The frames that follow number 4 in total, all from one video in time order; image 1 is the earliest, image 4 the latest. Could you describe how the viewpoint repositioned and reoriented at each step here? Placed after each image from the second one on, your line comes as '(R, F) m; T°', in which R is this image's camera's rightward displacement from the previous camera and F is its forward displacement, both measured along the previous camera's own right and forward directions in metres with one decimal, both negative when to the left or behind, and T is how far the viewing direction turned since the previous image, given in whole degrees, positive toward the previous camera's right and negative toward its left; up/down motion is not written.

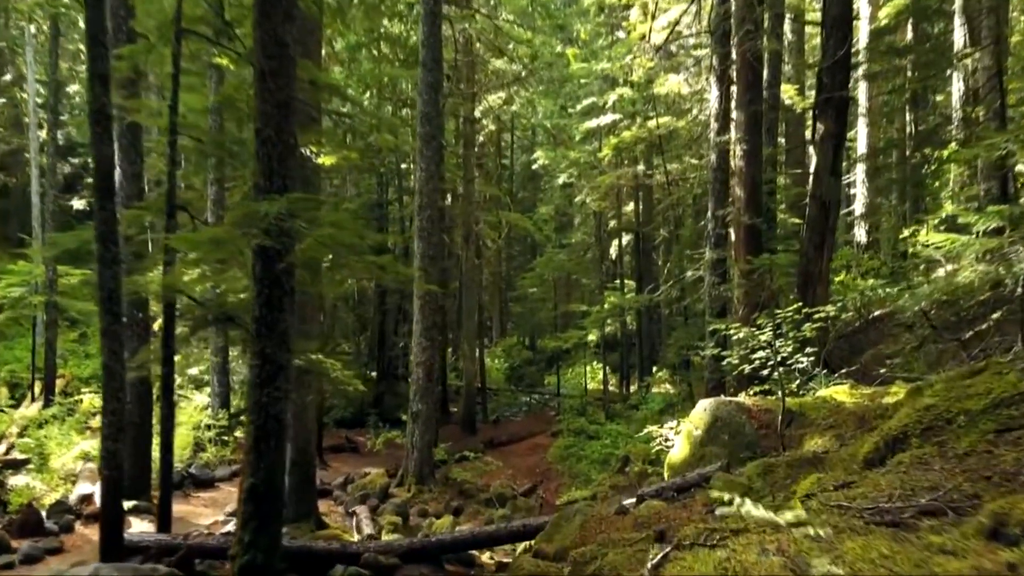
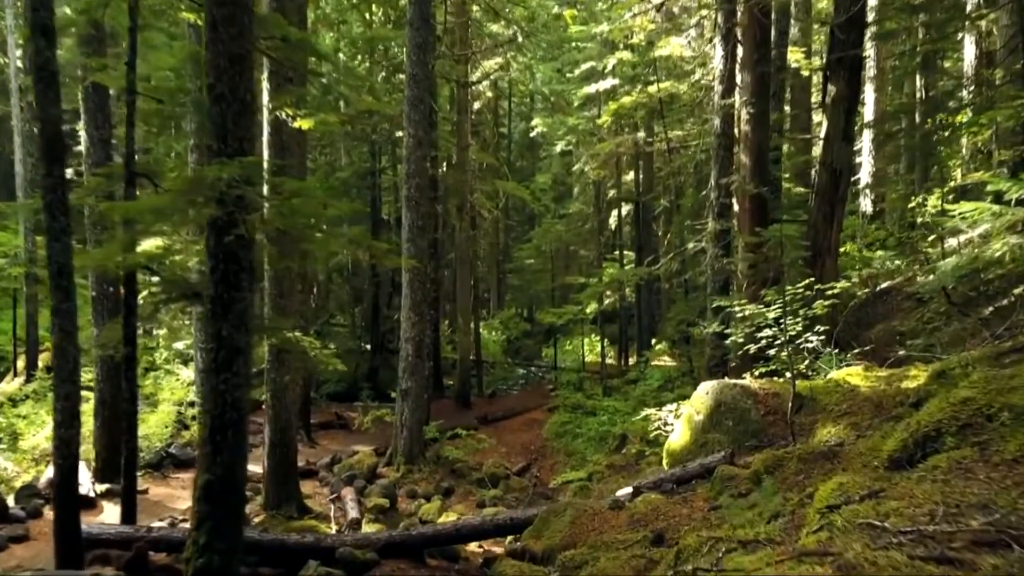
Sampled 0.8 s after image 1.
(+0.1, +0.6) m; 0°
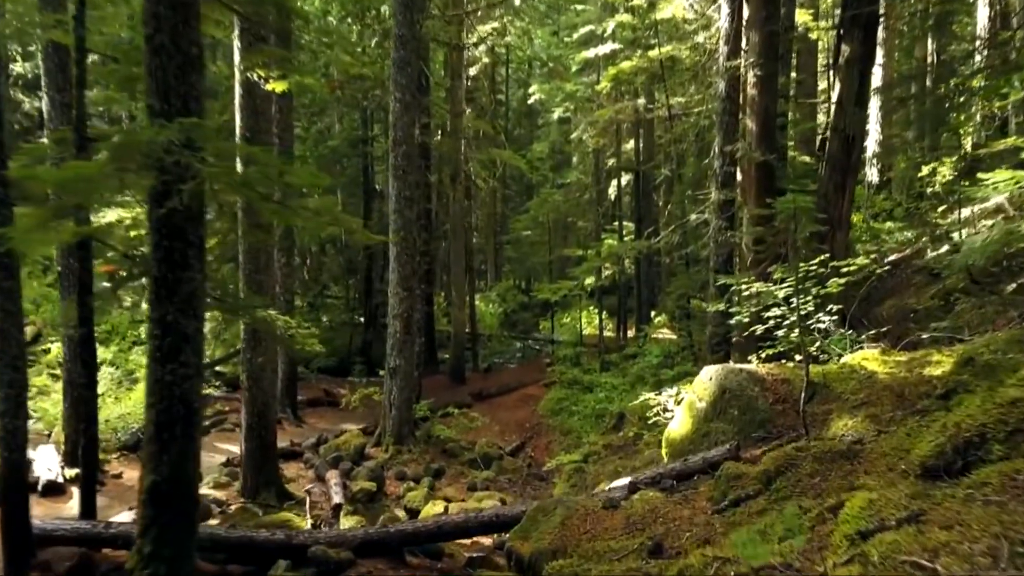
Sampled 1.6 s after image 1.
(+0.1, +0.6) m; 0°
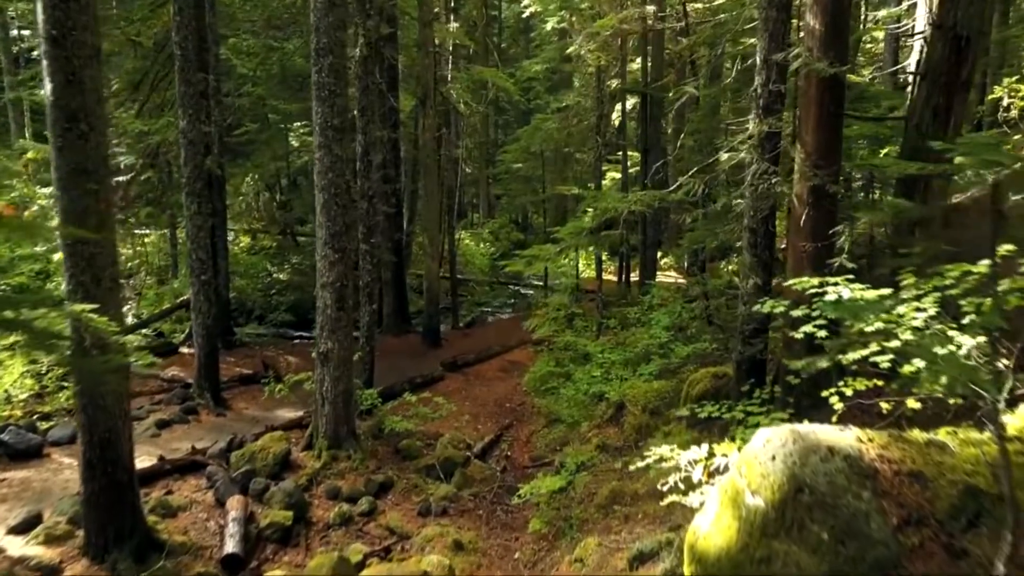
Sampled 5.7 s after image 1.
(+0.4, +2.9) m; 0°
